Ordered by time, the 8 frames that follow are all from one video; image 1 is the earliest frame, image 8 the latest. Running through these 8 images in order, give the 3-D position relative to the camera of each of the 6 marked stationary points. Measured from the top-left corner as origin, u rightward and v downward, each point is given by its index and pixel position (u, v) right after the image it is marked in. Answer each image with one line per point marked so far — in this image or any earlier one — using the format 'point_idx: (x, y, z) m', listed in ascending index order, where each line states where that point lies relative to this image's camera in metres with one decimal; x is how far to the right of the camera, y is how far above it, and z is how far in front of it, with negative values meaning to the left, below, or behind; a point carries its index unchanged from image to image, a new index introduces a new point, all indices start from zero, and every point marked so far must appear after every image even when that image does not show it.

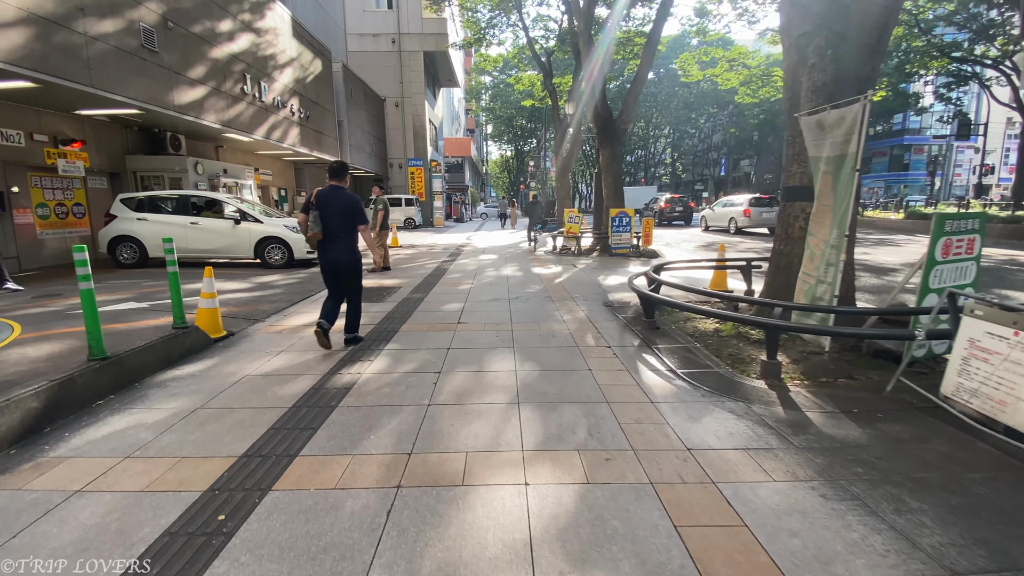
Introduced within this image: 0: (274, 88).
0: (-8.2, +6.9, +16.4) m
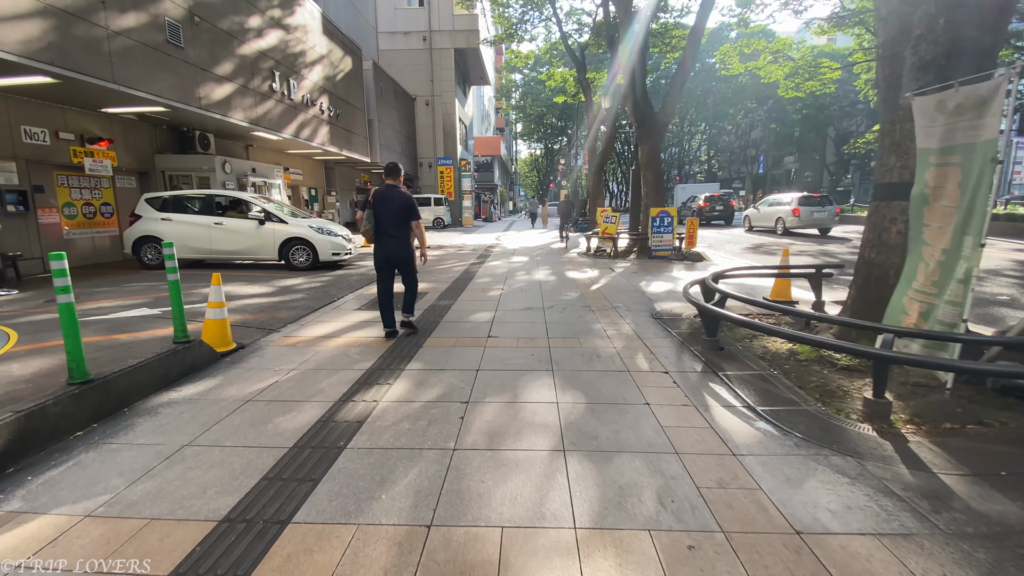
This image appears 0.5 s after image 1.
0: (-7.0, +6.8, +16.1) m
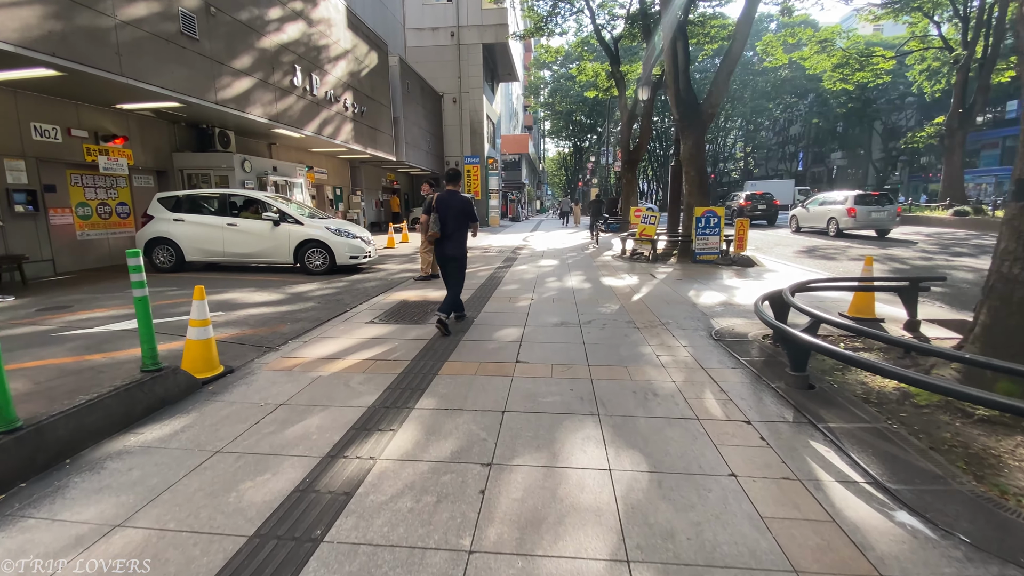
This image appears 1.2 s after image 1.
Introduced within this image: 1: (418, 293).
0: (-6.1, +6.8, +15.5) m
1: (-1.6, -0.1, +8.1) m
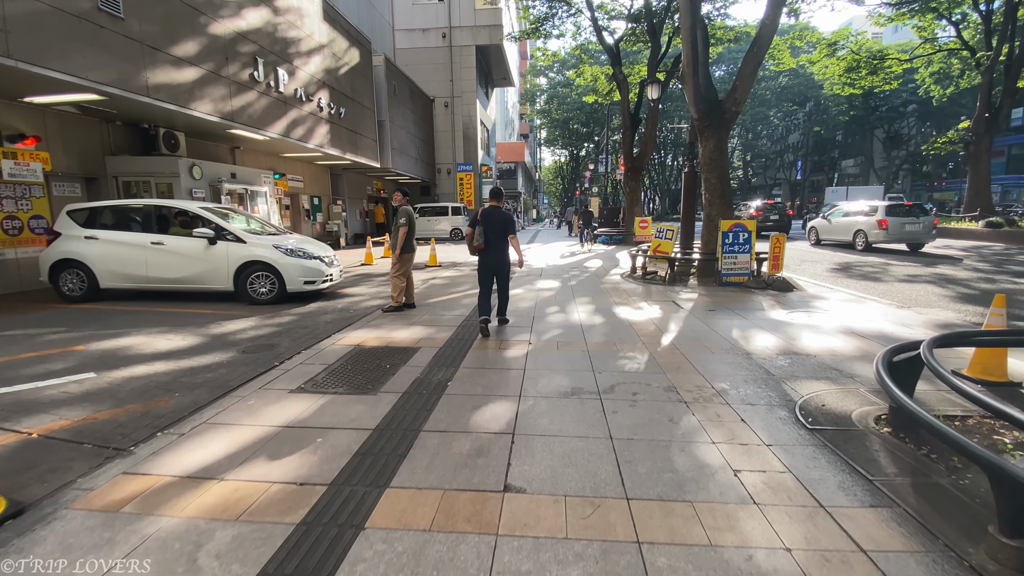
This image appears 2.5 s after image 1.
0: (-6.2, +6.1, +13.8) m
1: (-1.8, -0.6, +6.2) m
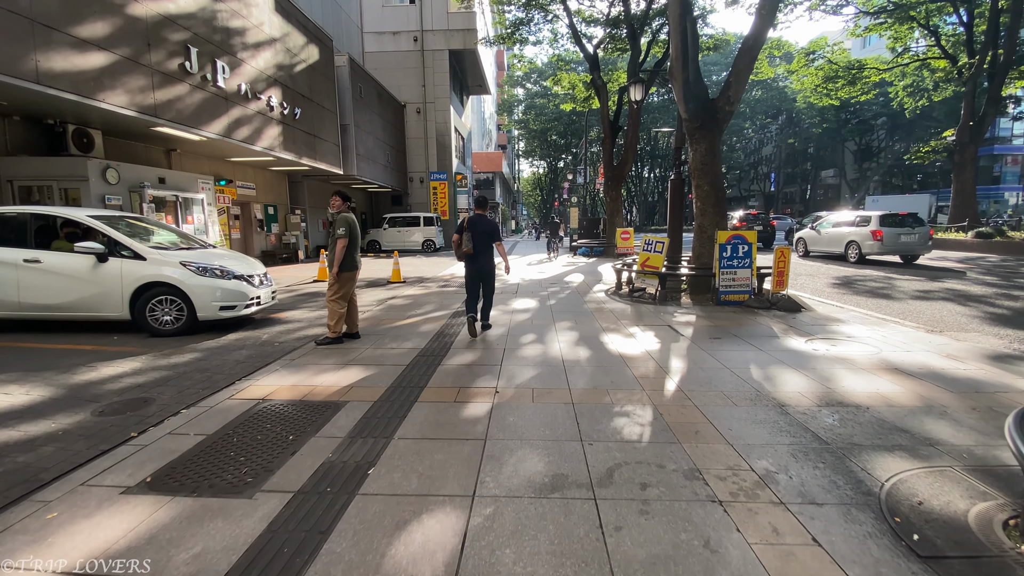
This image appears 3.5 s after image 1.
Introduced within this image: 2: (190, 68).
0: (-7.0, +5.6, +12.3) m
1: (-2.1, -0.9, +4.8) m
2: (-7.1, +4.8, +10.4) m
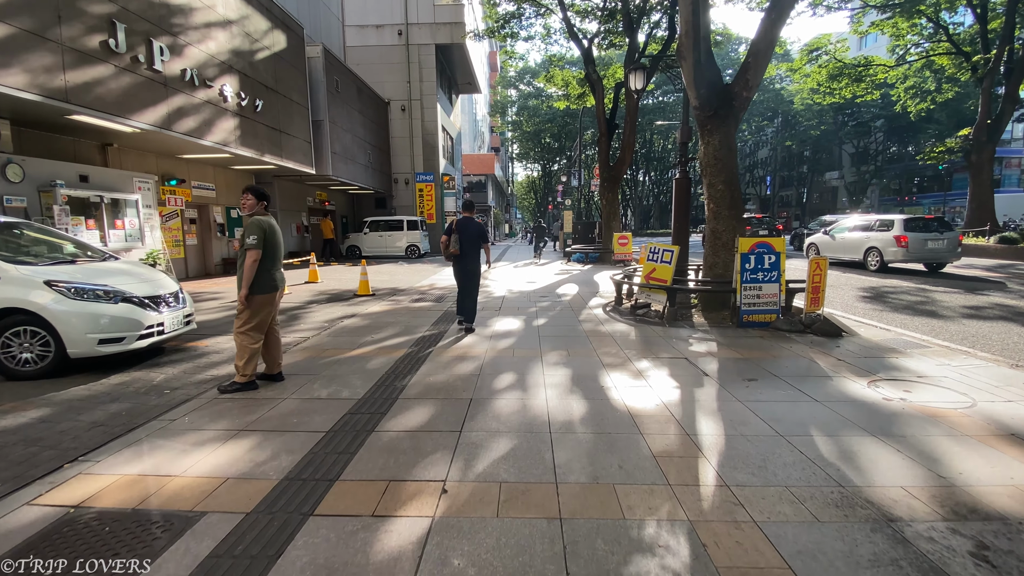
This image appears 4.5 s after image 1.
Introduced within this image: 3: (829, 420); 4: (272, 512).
0: (-7.3, +5.3, +10.7) m
1: (-2.4, -1.2, +3.2) m
2: (-7.5, +4.5, +8.9) m
3: (+2.6, -1.1, +4.0) m
4: (-1.3, -1.3, +2.8) m
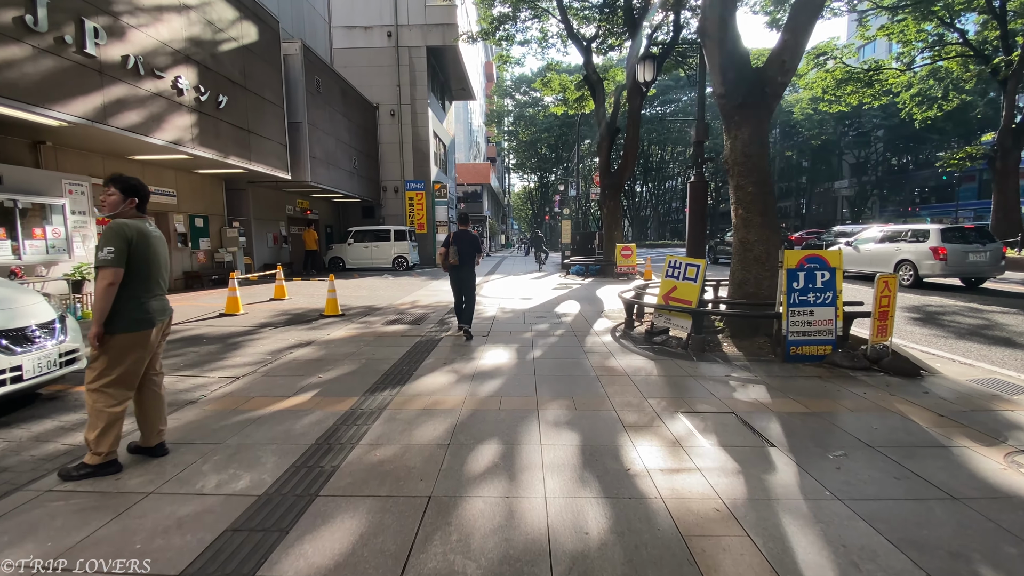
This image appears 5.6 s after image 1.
0: (-7.5, +4.9, +9.4) m
1: (-2.5, -1.4, +1.8) m
2: (-7.6, +4.2, +7.5) m
3: (+2.5, -1.3, +2.5) m
4: (-1.4, -1.5, +1.3) m
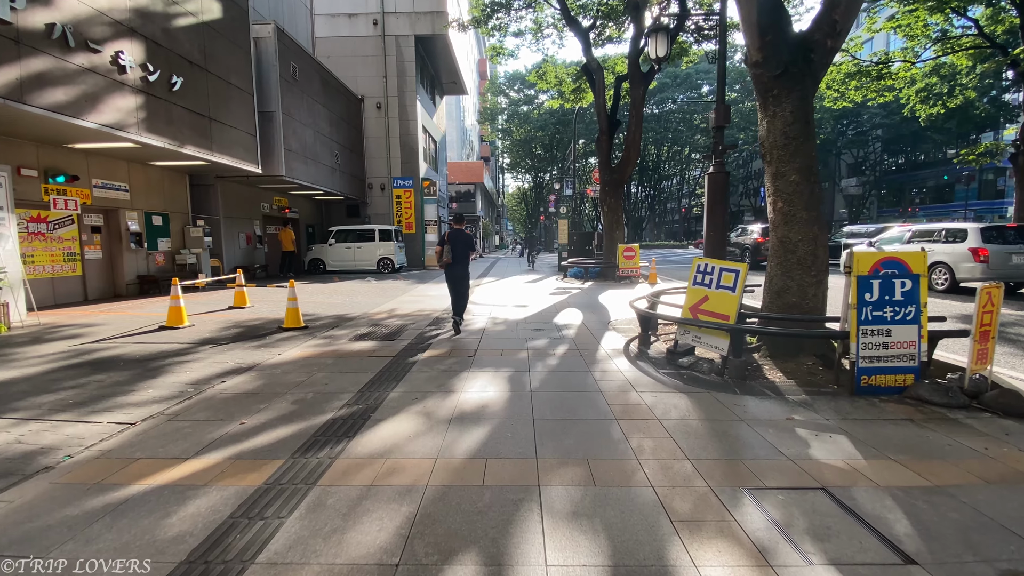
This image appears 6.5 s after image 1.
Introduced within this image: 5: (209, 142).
0: (-7.6, +4.7, +8.0) m
1: (-2.6, -1.5, +0.4) m
2: (-7.7, +4.1, +6.1) m
3: (+2.4, -1.4, +1.3) m
4: (-1.5, -1.6, 0.0) m
5: (-7.5, +3.6, +11.6) m
